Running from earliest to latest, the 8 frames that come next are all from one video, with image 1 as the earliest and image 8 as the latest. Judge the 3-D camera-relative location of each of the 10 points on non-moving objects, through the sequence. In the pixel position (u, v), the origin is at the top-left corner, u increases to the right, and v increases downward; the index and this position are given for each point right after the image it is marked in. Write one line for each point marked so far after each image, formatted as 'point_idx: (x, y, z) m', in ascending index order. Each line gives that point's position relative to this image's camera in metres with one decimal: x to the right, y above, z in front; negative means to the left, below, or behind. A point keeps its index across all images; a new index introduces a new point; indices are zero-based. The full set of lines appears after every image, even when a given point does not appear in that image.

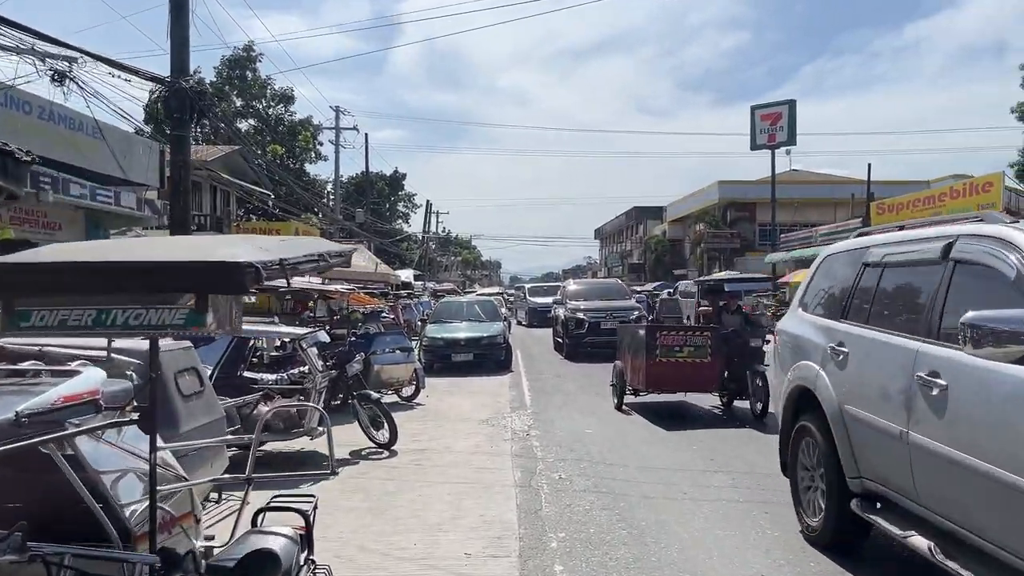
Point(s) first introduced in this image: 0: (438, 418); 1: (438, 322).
0: (-1.0, -1.8, +11.6) m
1: (-1.7, -0.8, +19.5) m
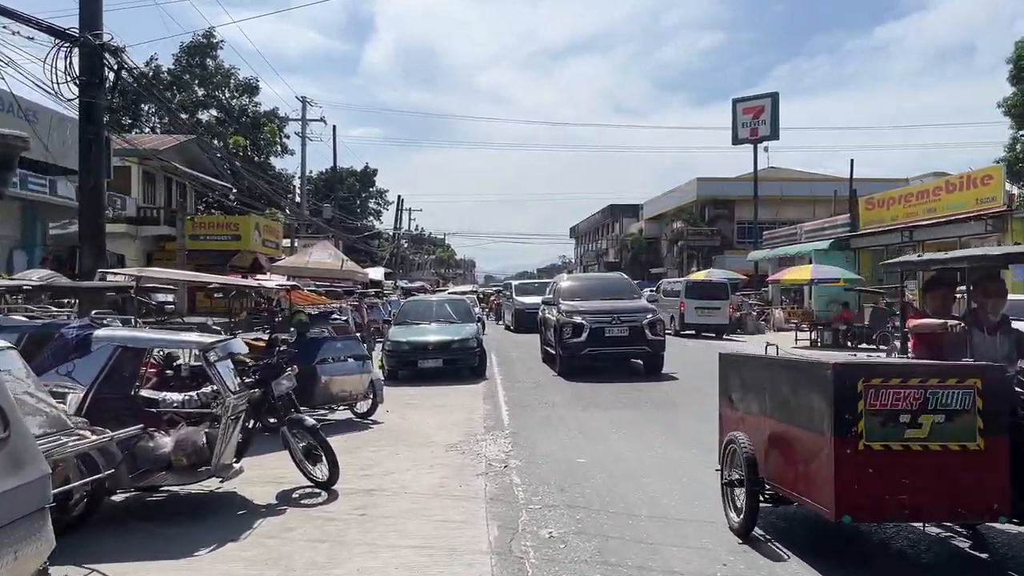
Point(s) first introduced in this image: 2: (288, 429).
0: (-1.3, -1.7, +9.6) m
1: (-2.2, -0.7, +17.4) m
2: (-1.9, -1.2, +7.4) m
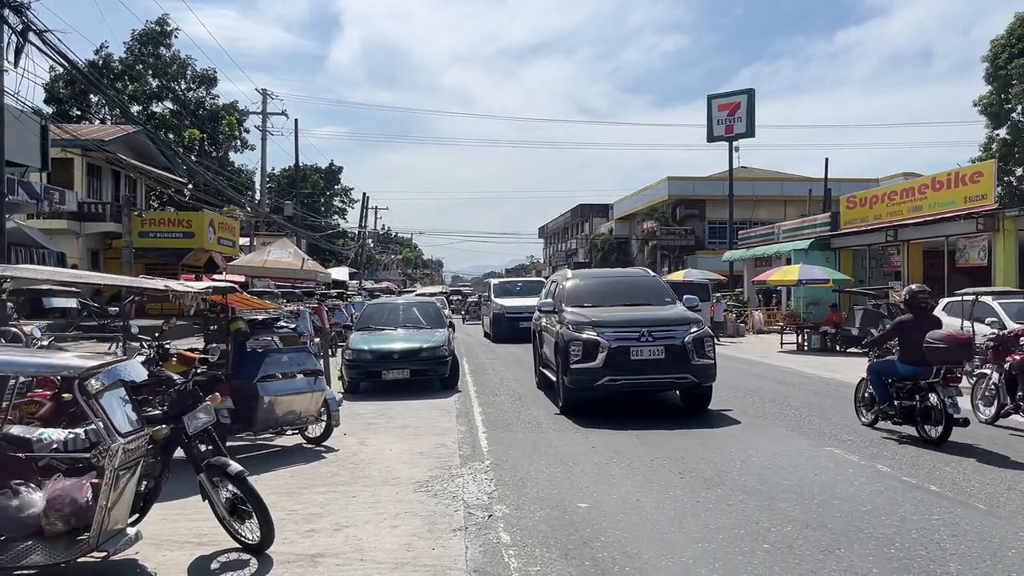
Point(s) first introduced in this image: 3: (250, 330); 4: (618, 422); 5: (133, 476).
0: (-1.4, -1.7, +7.8) m
1: (-2.7, -0.7, +15.7) m
2: (-2.0, -1.2, +5.6) m
3: (-2.9, -0.4, +9.5) m
4: (+1.3, -1.7, +10.6) m
5: (-2.3, -1.2, +5.3) m
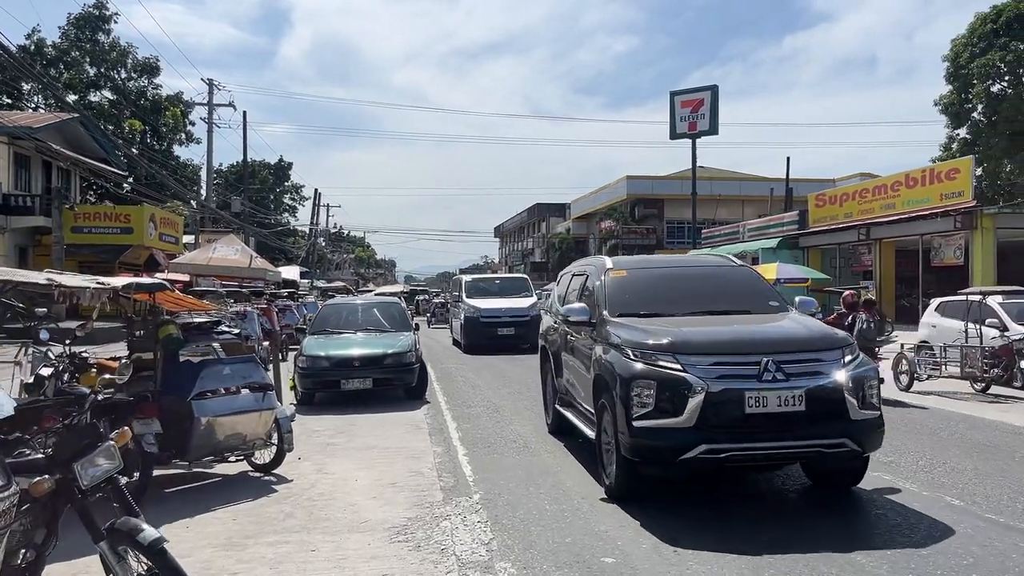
0: (-1.5, -1.7, +6.3) m
1: (-3.1, -0.7, +14.0) m
2: (-1.9, -1.2, +4.0) m
3: (-3.0, -0.4, +7.8) m
4: (+1.1, -1.6, +9.2) m
5: (-2.2, -1.1, +3.7) m
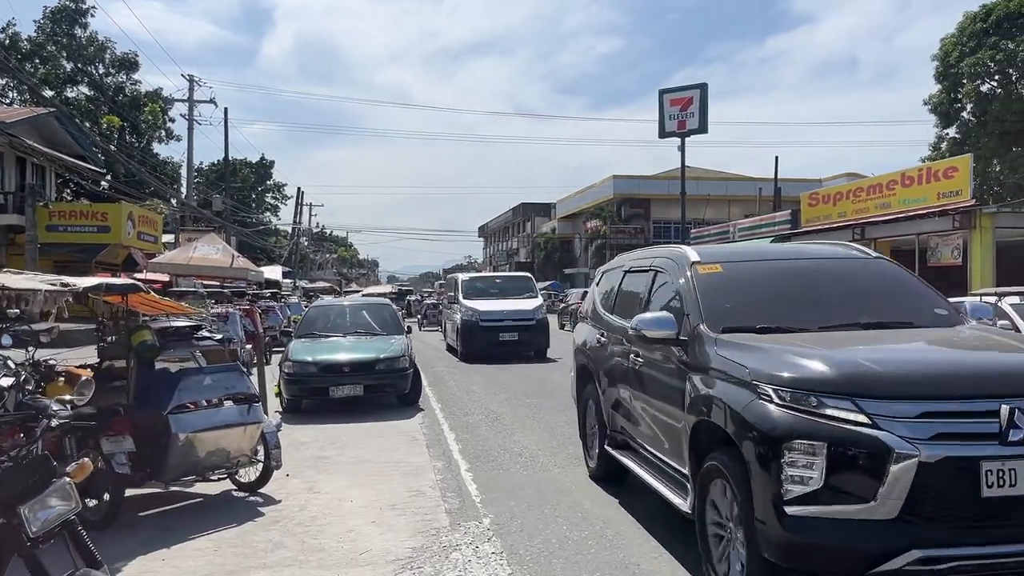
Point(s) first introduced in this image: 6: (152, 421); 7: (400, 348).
0: (-1.3, -1.7, +5.6) m
1: (-3.2, -0.7, +13.3) m
2: (-1.7, -1.2, +3.3) m
3: (-2.9, -0.4, +7.1) m
4: (+1.2, -1.7, +8.5) m
5: (-2.0, -1.2, +3.0) m
6: (-2.7, -1.0, +6.5) m
7: (-1.6, -0.9, +12.2) m
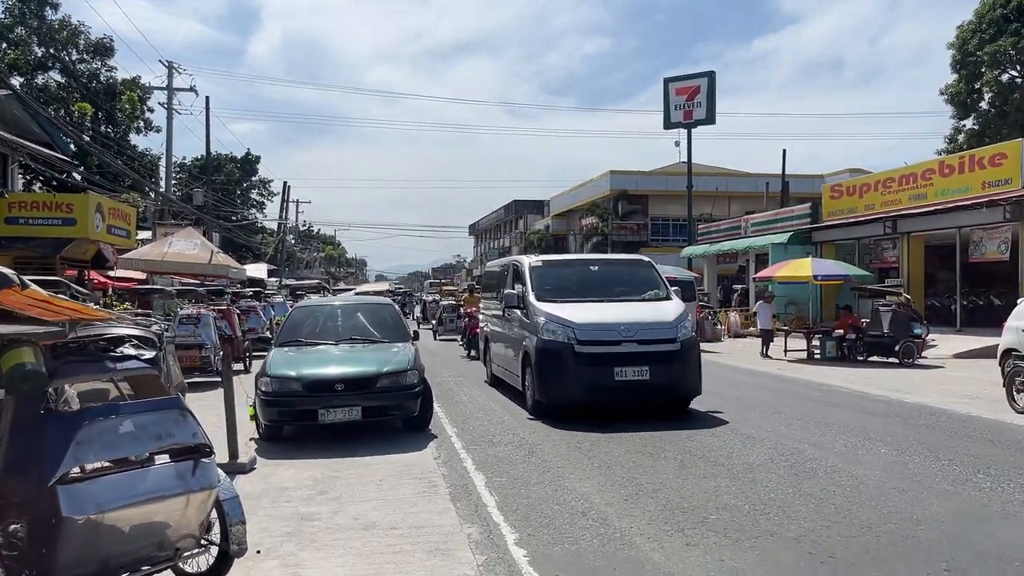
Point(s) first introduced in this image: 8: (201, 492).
0: (-0.8, -1.7, +3.1) m
1: (-2.8, -0.7, +10.8) m
2: (-1.2, -1.2, +0.9) m
3: (-2.5, -0.4, +4.6) m
4: (+1.6, -1.6, +6.1) m
5: (-1.5, -1.1, +0.5) m
6: (-2.3, -1.0, +4.0) m
7: (-1.2, -0.8, +9.8) m
8: (-1.6, -1.1, +4.6) m
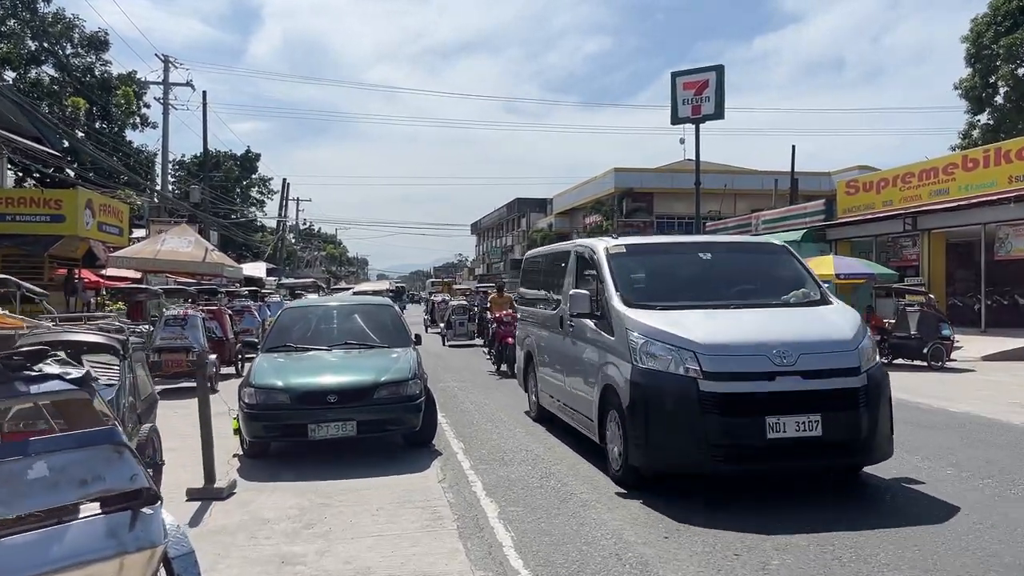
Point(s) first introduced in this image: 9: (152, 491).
0: (-0.7, -1.7, +2.1) m
1: (-2.6, -0.7, +9.8) m
2: (-1.1, -1.2, -0.2) m
3: (-2.3, -0.4, +3.6) m
4: (+1.8, -1.6, +5.1) m
5: (-1.4, -1.1, -0.5) m
6: (-2.1, -1.0, +3.0) m
7: (-1.1, -0.8, +8.7) m
8: (-1.5, -1.1, +3.6) m
9: (-1.5, -0.8, +3.6) m
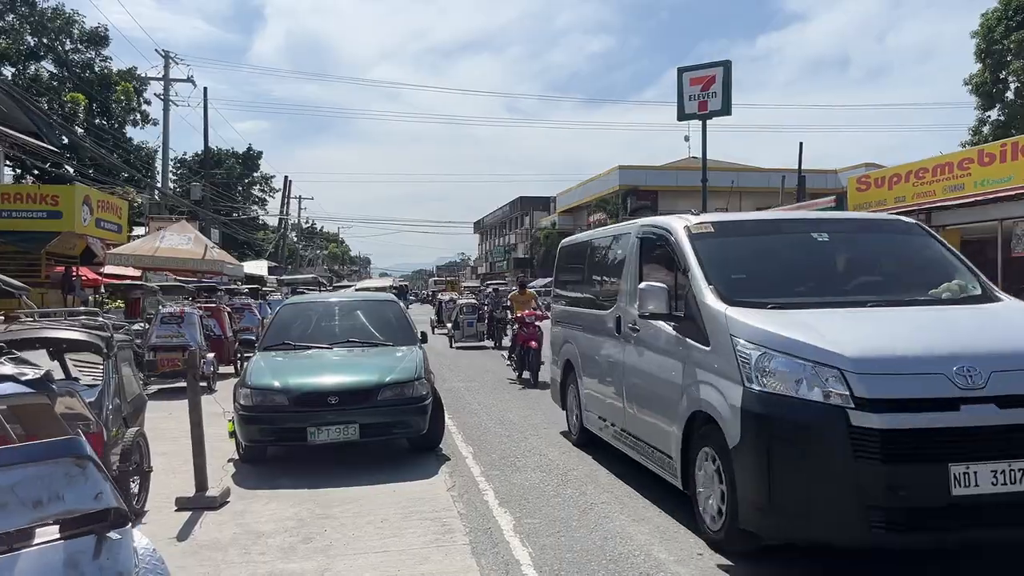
0: (-0.6, -1.6, +1.6) m
1: (-2.5, -0.6, +9.3) m
2: (-1.0, -1.1, -0.7) m
3: (-2.2, -0.3, +3.1) m
4: (+1.9, -1.6, +4.5) m
5: (-1.3, -1.1, -1.0) m
6: (-2.0, -0.9, +2.5) m
7: (-1.0, -0.7, +8.2) m
8: (-1.4, -1.0, +3.1) m
9: (-1.4, -0.8, +3.1) m
